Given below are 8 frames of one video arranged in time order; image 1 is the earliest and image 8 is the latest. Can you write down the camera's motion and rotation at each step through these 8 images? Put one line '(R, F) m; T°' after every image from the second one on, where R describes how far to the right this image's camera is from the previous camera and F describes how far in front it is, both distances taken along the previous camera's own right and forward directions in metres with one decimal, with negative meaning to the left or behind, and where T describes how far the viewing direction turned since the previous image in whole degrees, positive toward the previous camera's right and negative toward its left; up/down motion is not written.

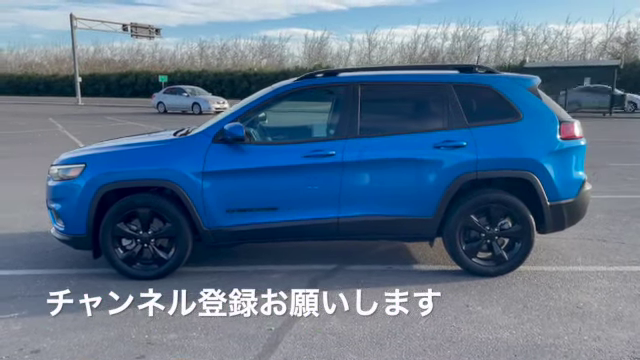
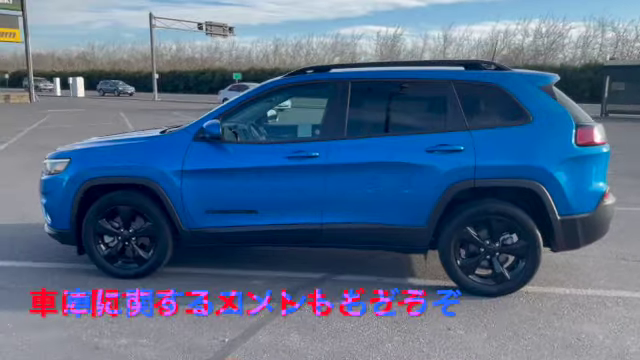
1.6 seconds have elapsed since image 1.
(+0.7, +0.4) m; -8°
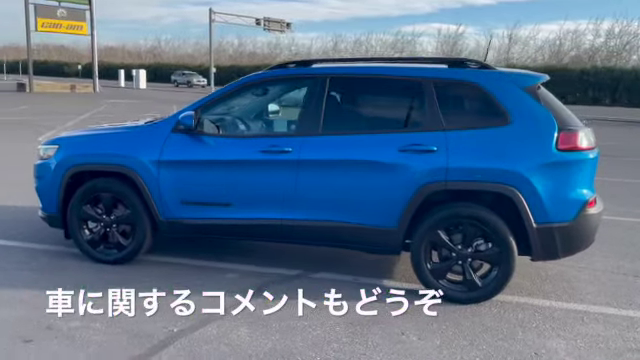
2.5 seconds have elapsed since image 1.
(+0.7, +0.1) m; -6°
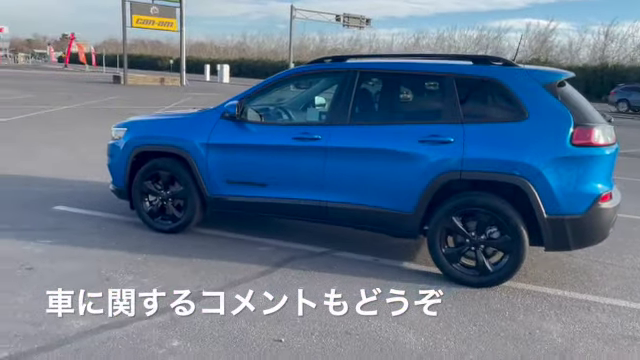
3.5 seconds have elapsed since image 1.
(+0.5, -0.4) m; -8°
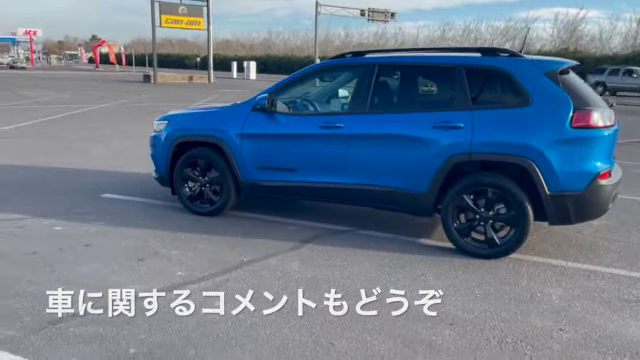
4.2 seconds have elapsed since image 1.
(0.0, -0.5) m; -3°
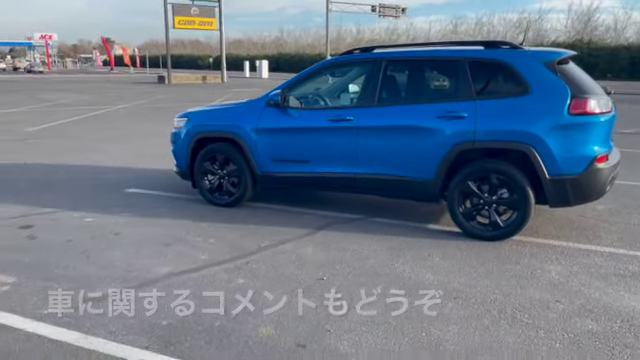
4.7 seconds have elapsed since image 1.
(0.0, -0.3) m; -2°
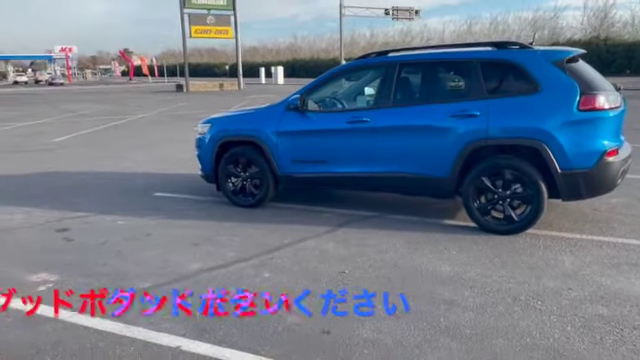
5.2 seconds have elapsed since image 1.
(0.0, -0.2) m; -2°
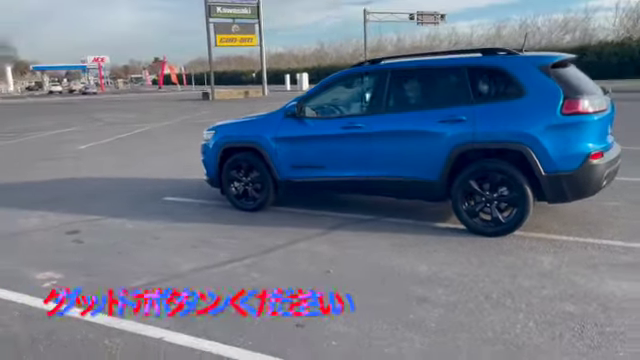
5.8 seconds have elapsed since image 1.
(+0.4, -0.2) m; -3°
